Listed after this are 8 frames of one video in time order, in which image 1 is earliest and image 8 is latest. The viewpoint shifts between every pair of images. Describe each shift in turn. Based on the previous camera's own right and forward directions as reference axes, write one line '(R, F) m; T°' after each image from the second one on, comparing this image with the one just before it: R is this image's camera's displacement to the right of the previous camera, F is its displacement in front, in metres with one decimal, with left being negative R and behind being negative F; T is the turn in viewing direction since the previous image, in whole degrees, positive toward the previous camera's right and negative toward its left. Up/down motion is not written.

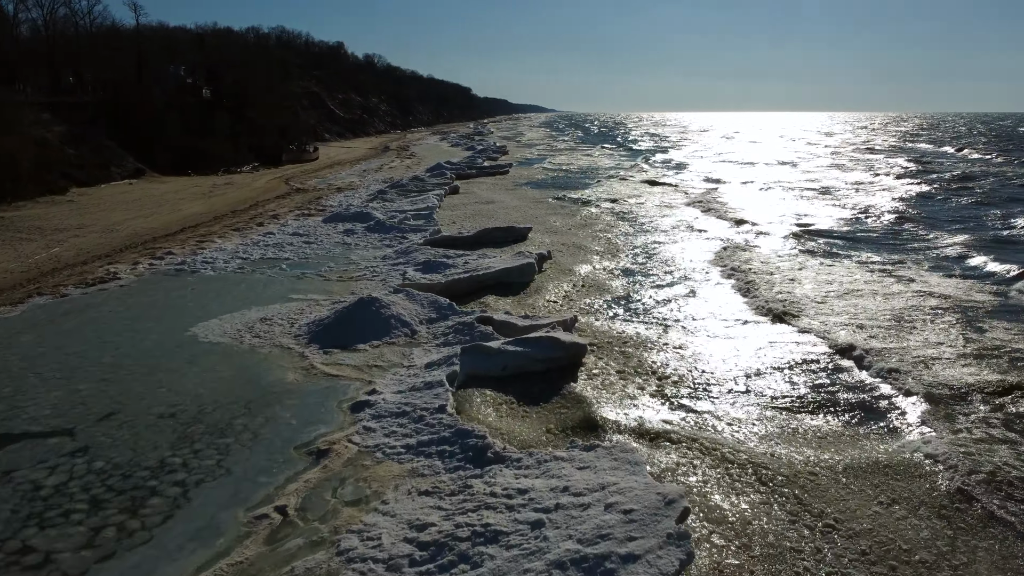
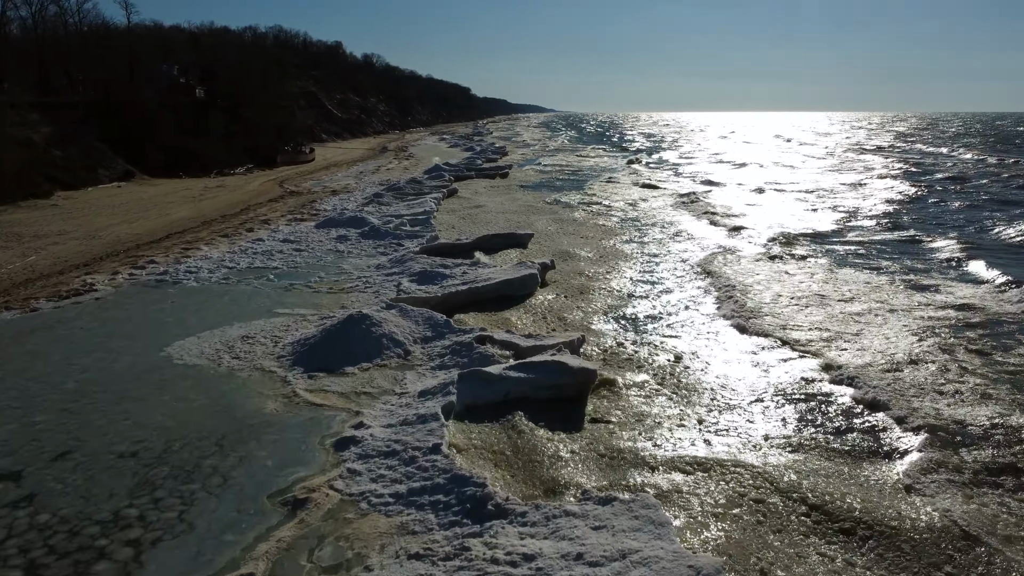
(0.0, +0.6) m; 0°
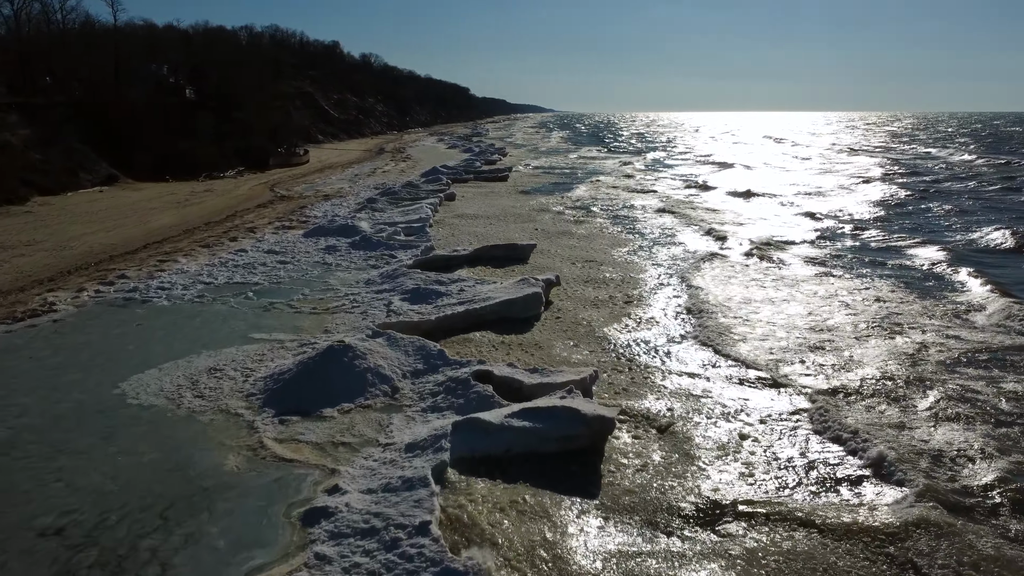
(0.0, +0.9) m; 0°
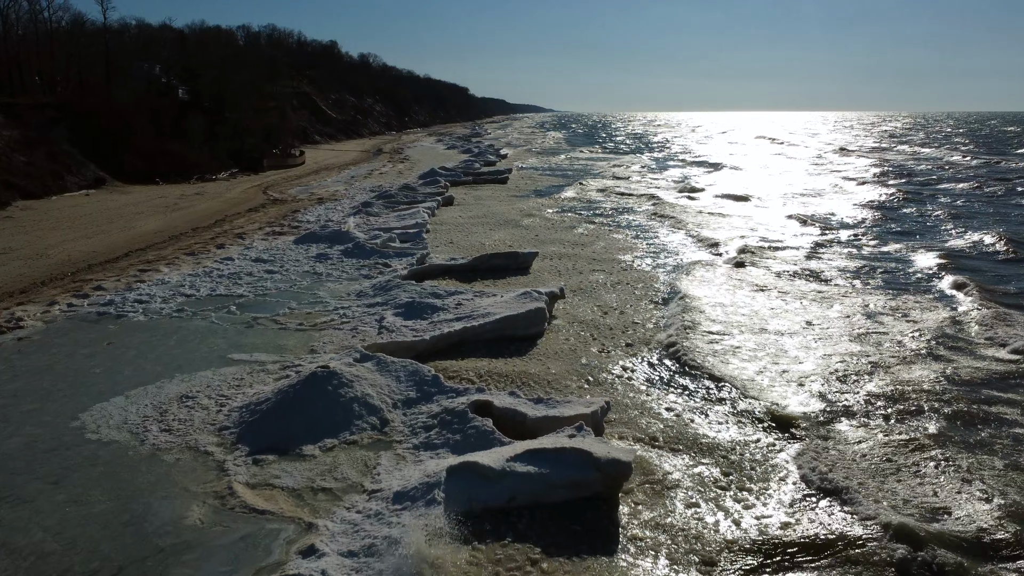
(0.0, +0.6) m; 0°
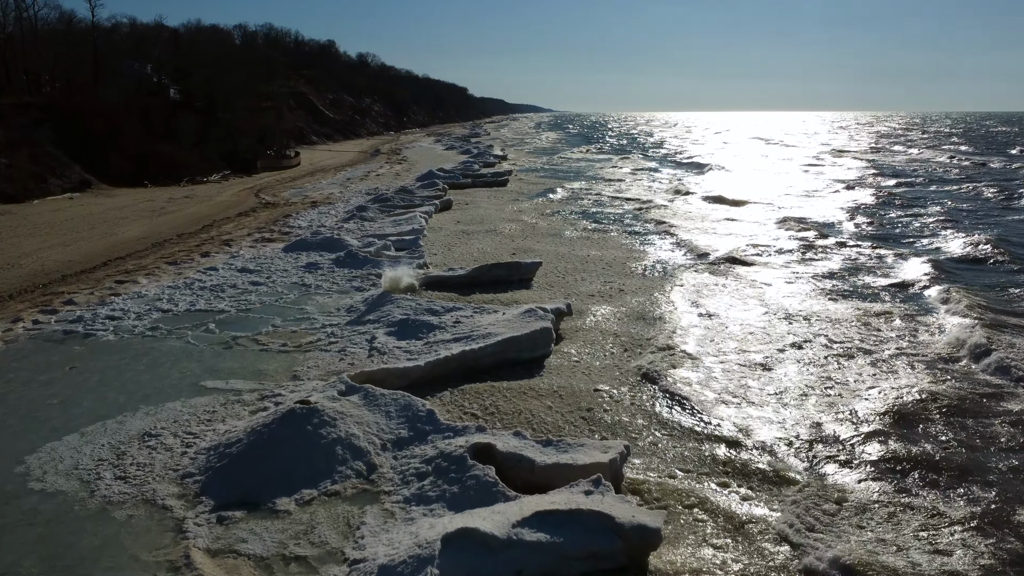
(0.0, +0.7) m; 0°
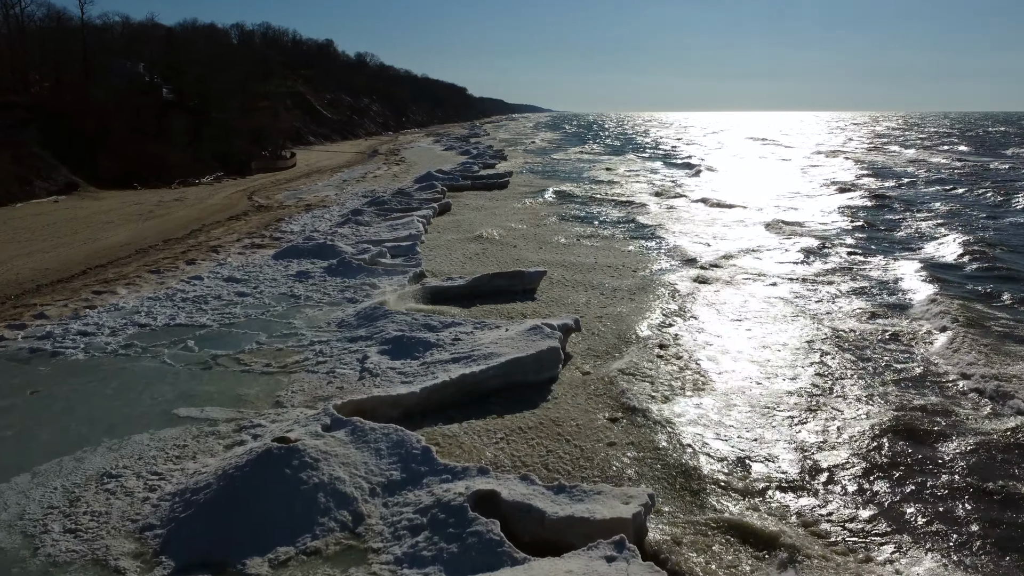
(0.0, +0.6) m; 0°
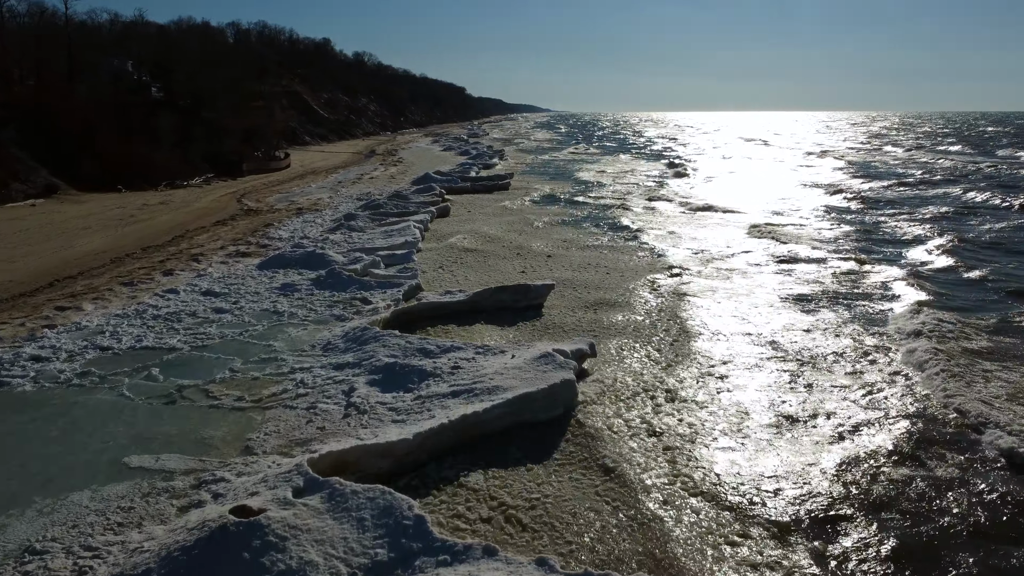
(-0.1, +0.9) m; 0°
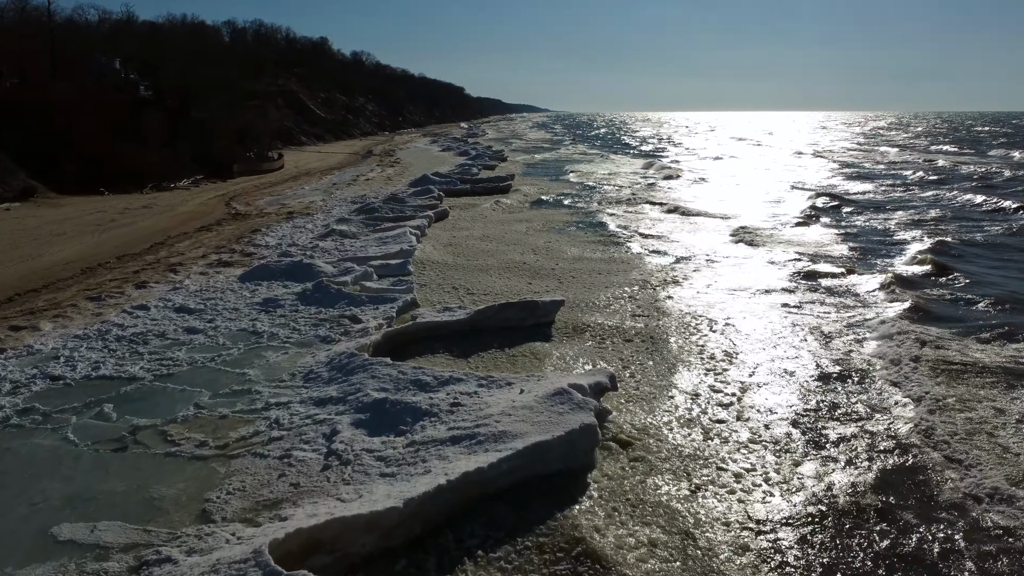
(-0.1, +0.9) m; 0°
